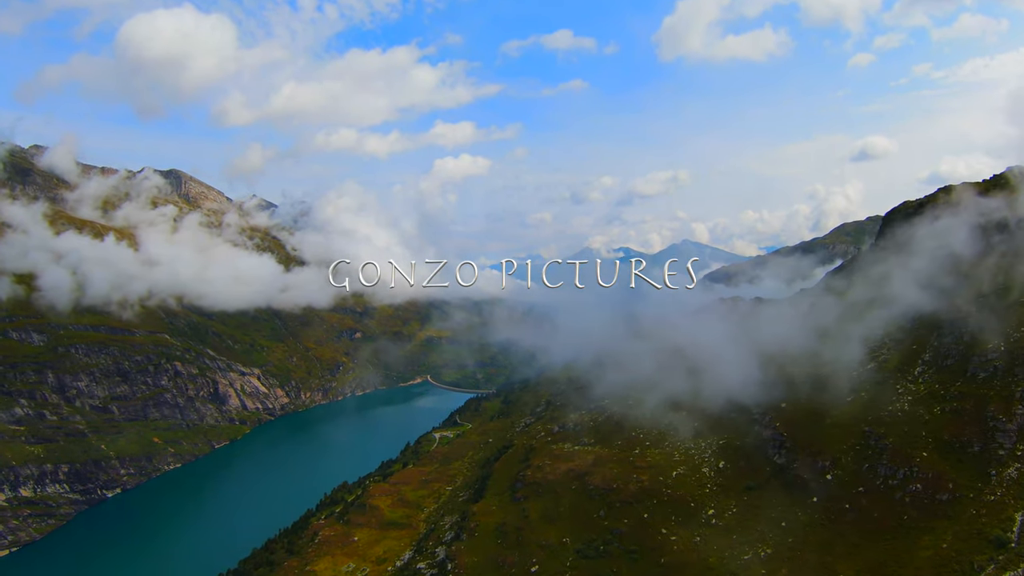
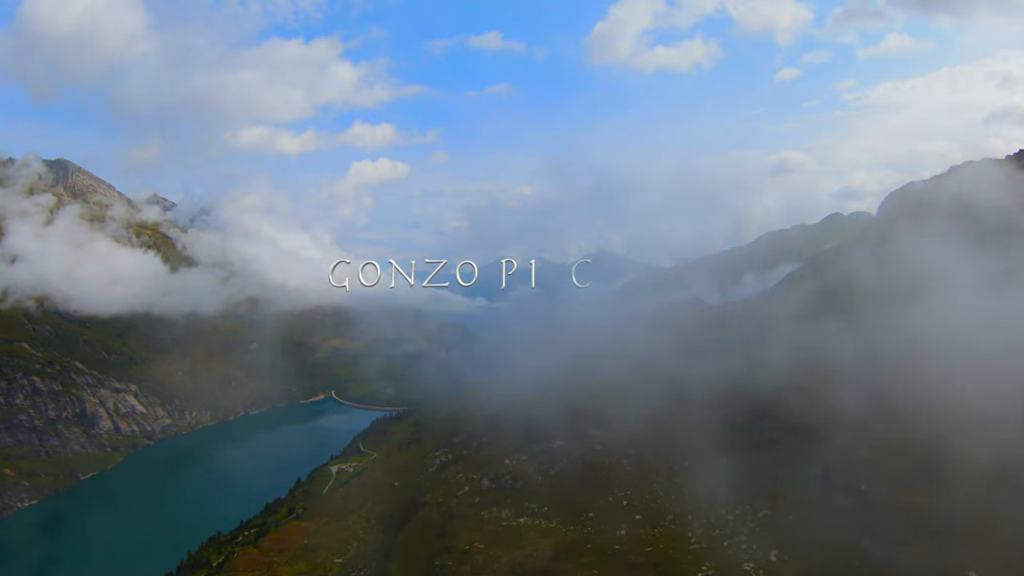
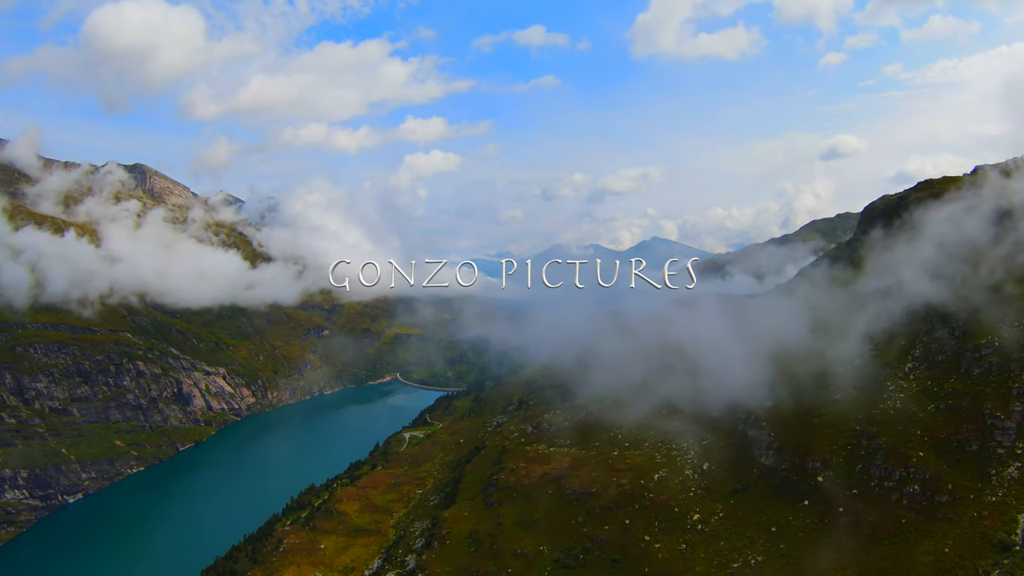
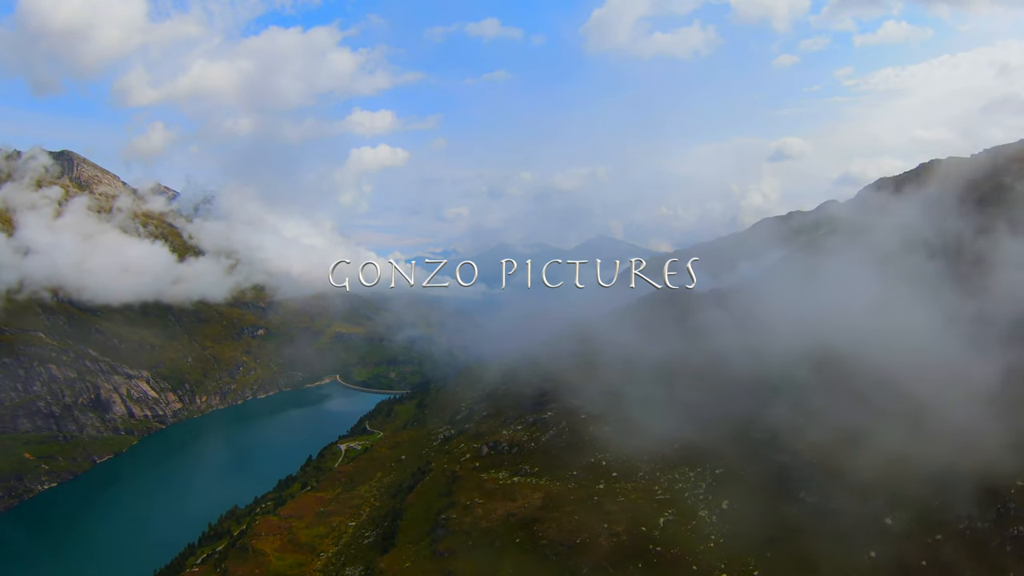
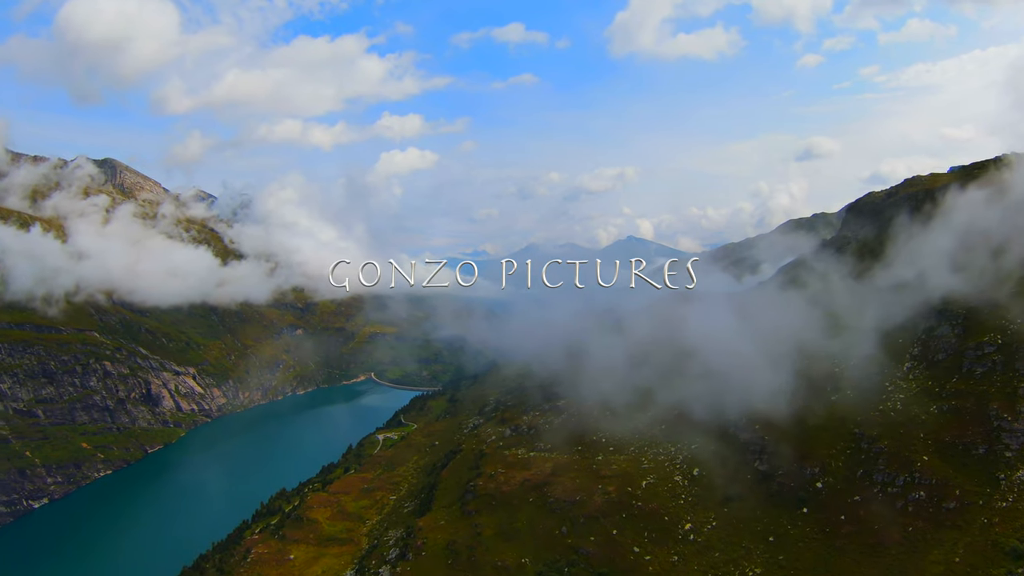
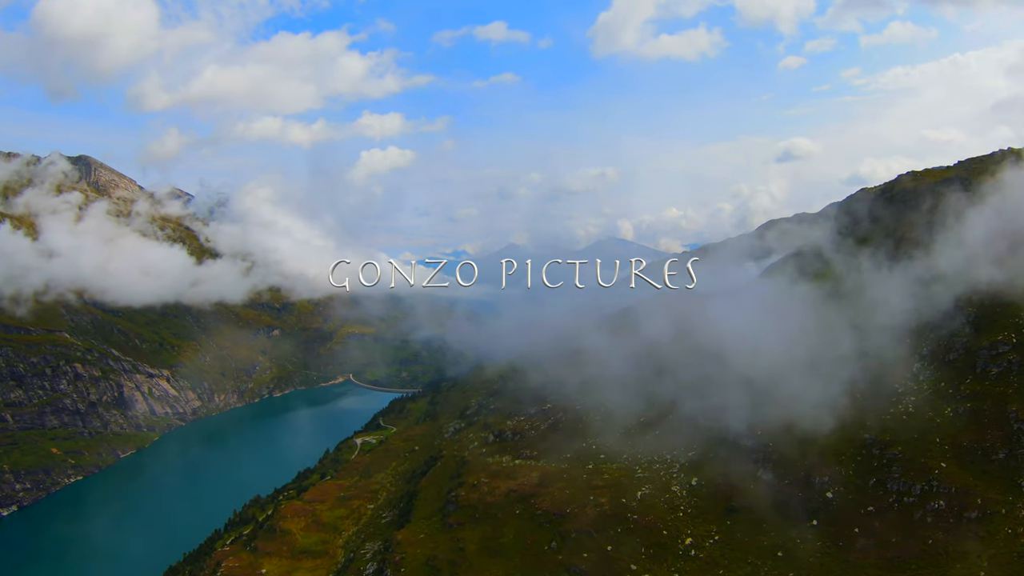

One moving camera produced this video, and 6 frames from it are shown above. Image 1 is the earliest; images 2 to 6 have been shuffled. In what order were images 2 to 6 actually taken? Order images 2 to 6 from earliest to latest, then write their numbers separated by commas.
3, 5, 6, 4, 2
